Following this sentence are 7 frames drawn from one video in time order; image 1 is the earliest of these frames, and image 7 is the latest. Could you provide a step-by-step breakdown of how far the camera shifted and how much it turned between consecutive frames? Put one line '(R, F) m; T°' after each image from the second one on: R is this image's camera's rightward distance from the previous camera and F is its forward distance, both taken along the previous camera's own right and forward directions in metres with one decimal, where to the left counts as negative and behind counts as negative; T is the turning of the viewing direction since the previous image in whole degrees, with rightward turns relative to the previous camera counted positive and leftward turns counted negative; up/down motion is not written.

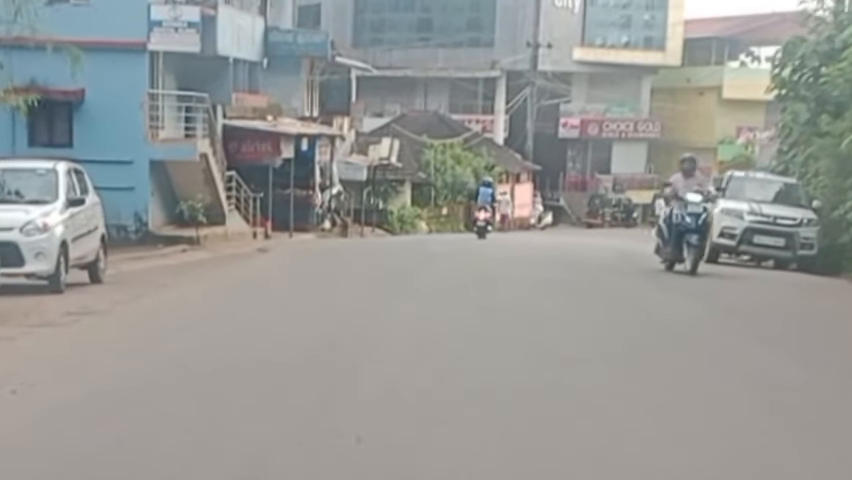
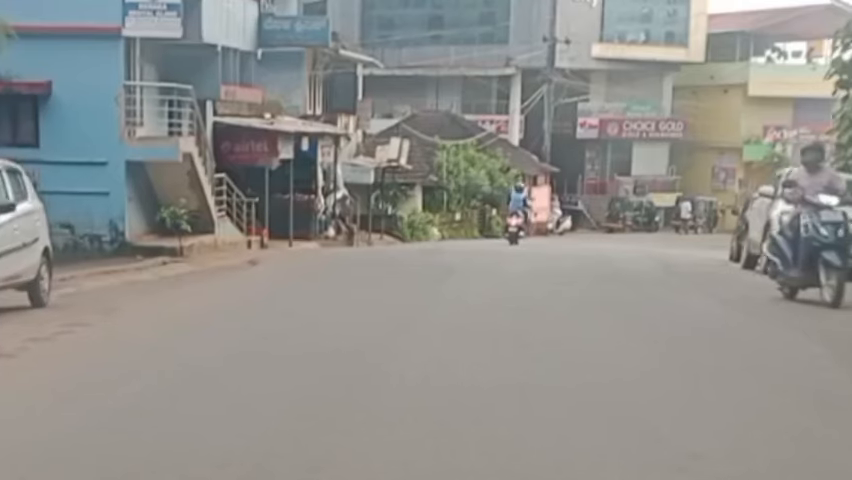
(0.0, +2.8) m; -1°
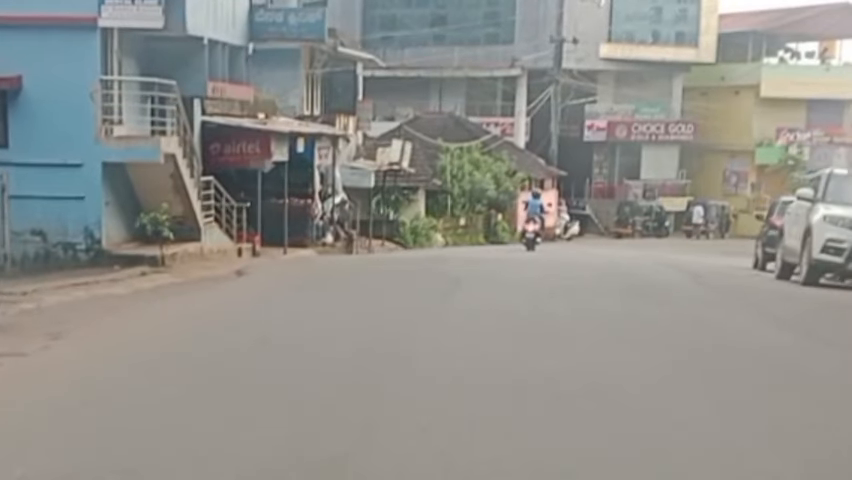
(0.0, +1.7) m; 0°
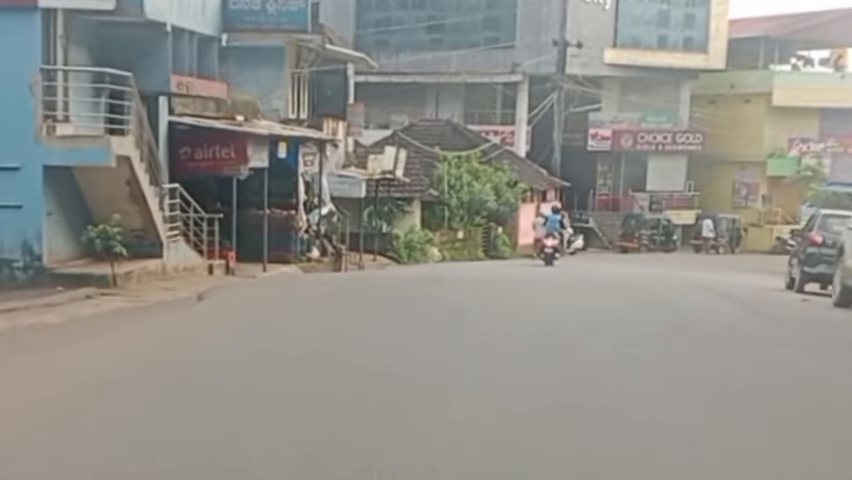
(0.0, +2.8) m; 0°
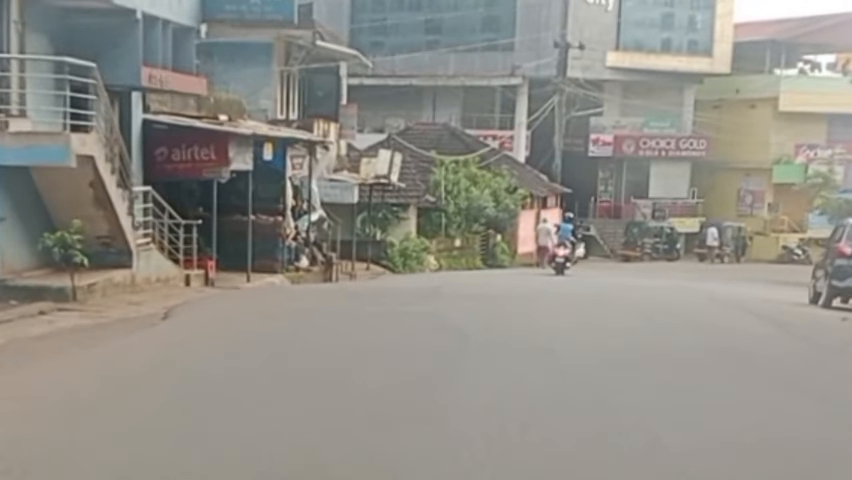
(0.0, +1.7) m; 0°
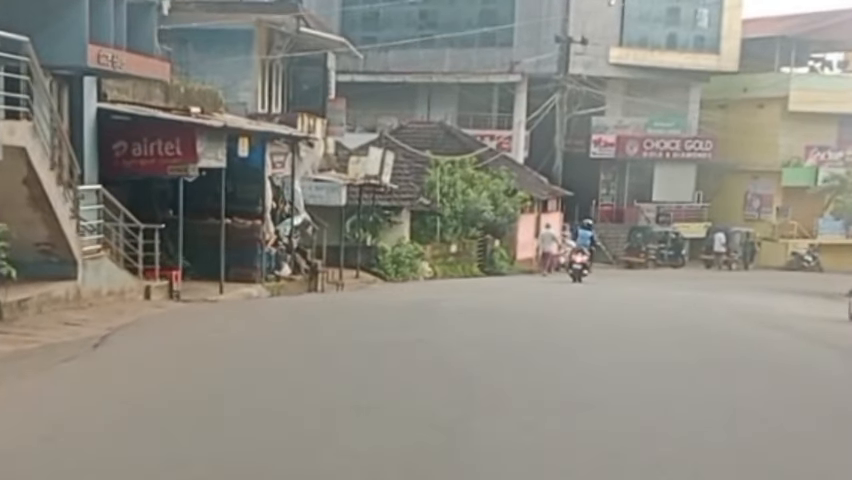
(0.0, +2.5) m; 0°
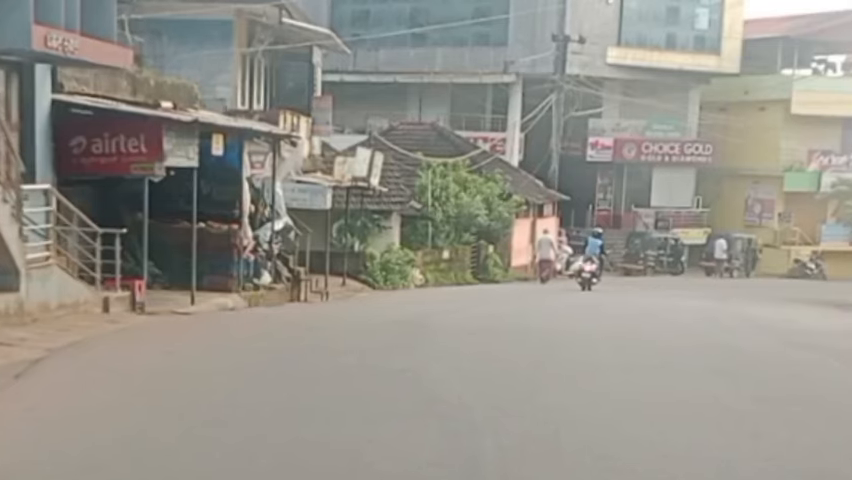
(0.0, +1.7) m; 0°
